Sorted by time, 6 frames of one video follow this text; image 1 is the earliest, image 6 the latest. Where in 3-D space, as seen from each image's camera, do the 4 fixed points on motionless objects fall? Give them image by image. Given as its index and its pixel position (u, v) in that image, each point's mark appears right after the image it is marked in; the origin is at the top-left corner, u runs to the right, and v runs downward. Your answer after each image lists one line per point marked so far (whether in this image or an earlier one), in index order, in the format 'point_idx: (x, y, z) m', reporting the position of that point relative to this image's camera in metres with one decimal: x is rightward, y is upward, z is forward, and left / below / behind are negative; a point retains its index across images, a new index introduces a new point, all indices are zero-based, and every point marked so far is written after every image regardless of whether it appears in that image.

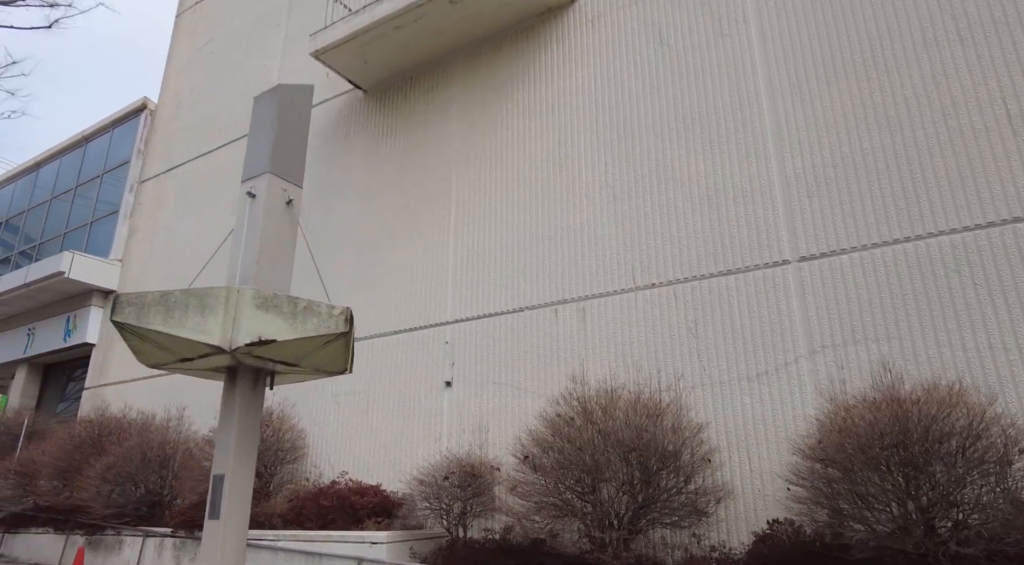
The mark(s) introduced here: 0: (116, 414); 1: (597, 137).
0: (-8.4, -2.8, +15.0) m
1: (+1.3, +2.3, +11.0) m
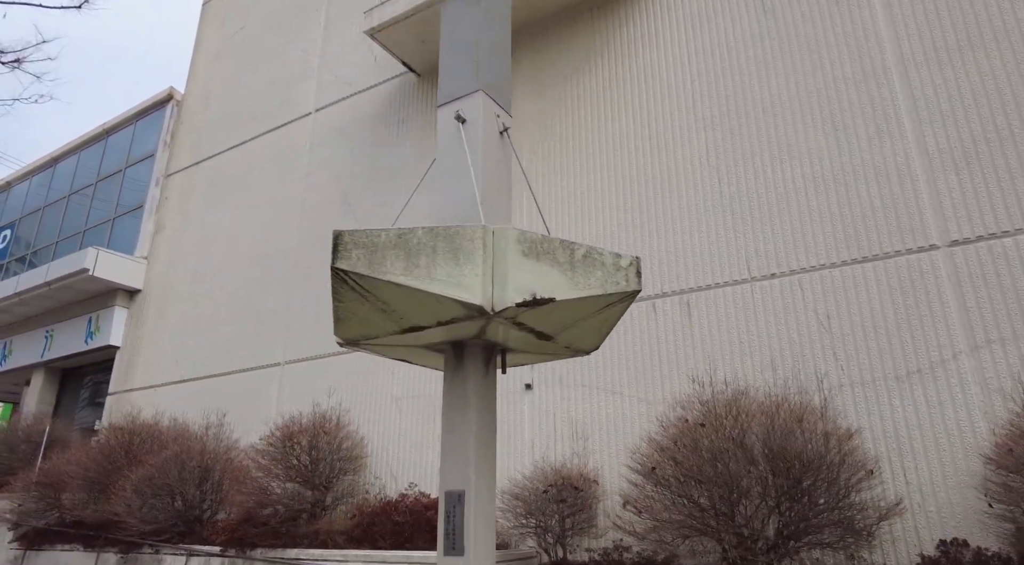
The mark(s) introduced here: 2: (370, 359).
0: (-7.2, -2.7, +13.9) m
1: (+2.6, +2.4, +10.1) m
2: (-2.3, -1.3, +12.0) m
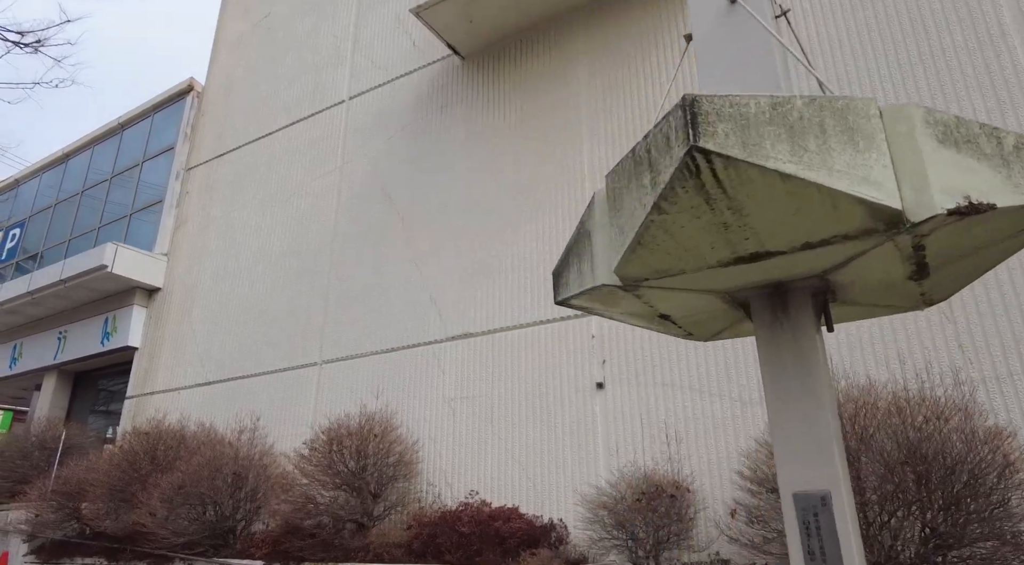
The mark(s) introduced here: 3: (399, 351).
0: (-6.3, -2.6, +13.0) m
1: (+3.5, +2.5, +9.3) m
2: (-1.4, -1.2, +11.1) m
3: (-1.8, -1.1, +11.4) m
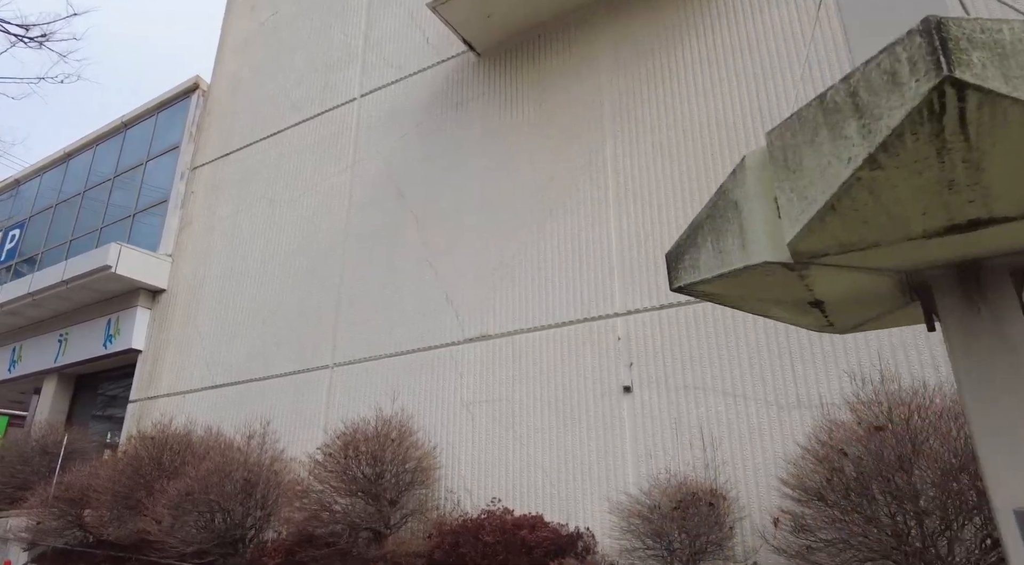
0: (-6.0, -2.7, +12.7) m
1: (+3.8, +2.5, +9.0) m
2: (-1.1, -1.2, +10.8) m
3: (-1.5, -1.1, +11.1) m
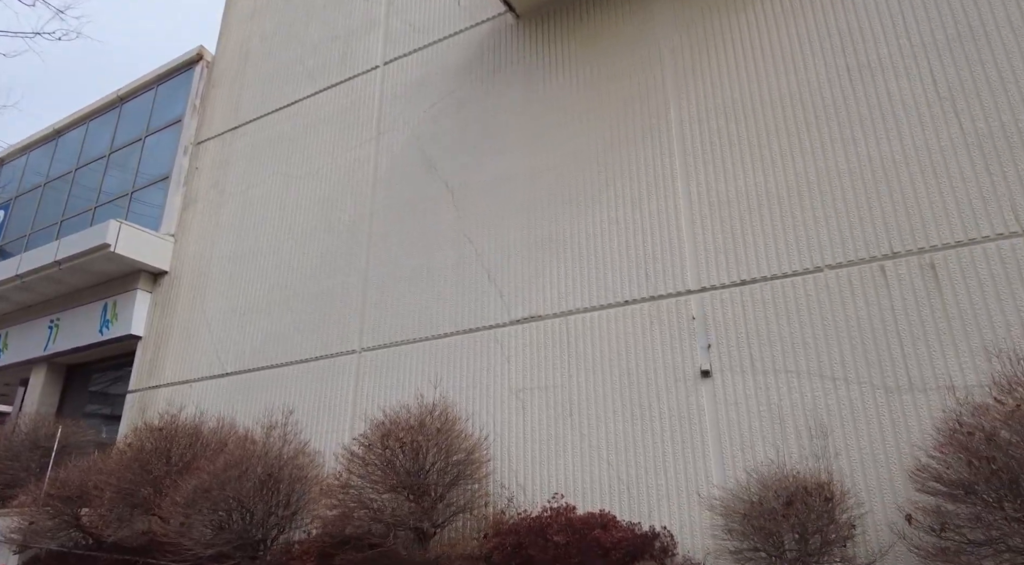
0: (-5.3, -2.3, +11.6) m
1: (+4.6, +2.8, +8.2) m
2: (-0.4, -0.8, +9.9) m
3: (-0.8, -0.8, +10.1) m
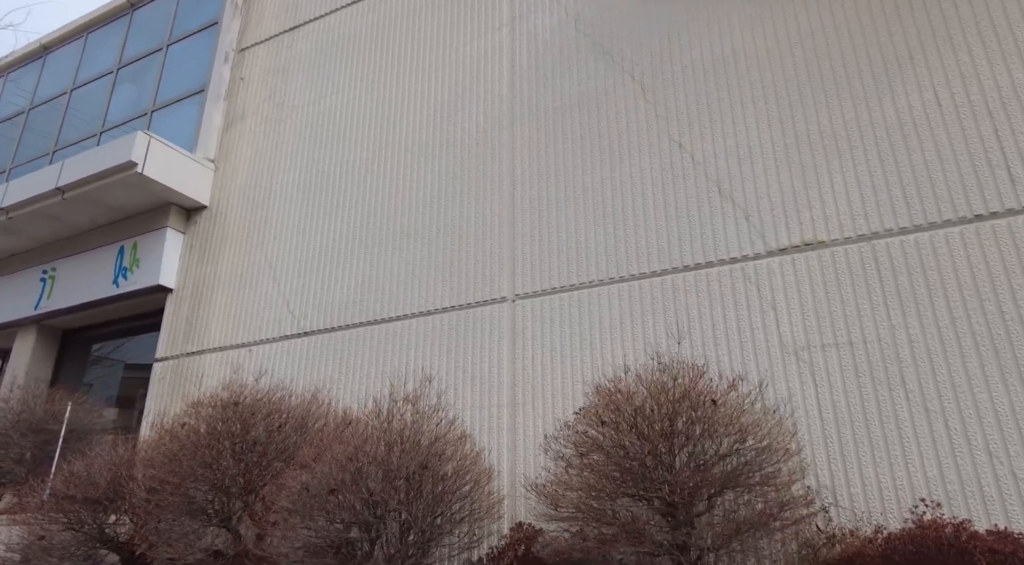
0: (-3.0, -1.3, +8.4) m
1: (+7.2, +3.6, +5.5) m
2: (+2.0, 0.0, +6.9) m
3: (+1.6, +0.1, +7.1) m
